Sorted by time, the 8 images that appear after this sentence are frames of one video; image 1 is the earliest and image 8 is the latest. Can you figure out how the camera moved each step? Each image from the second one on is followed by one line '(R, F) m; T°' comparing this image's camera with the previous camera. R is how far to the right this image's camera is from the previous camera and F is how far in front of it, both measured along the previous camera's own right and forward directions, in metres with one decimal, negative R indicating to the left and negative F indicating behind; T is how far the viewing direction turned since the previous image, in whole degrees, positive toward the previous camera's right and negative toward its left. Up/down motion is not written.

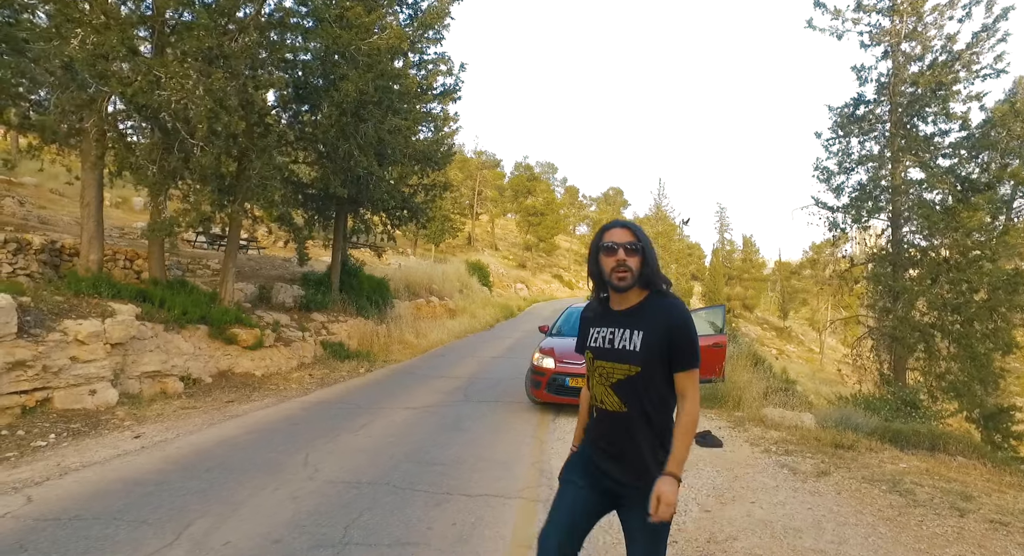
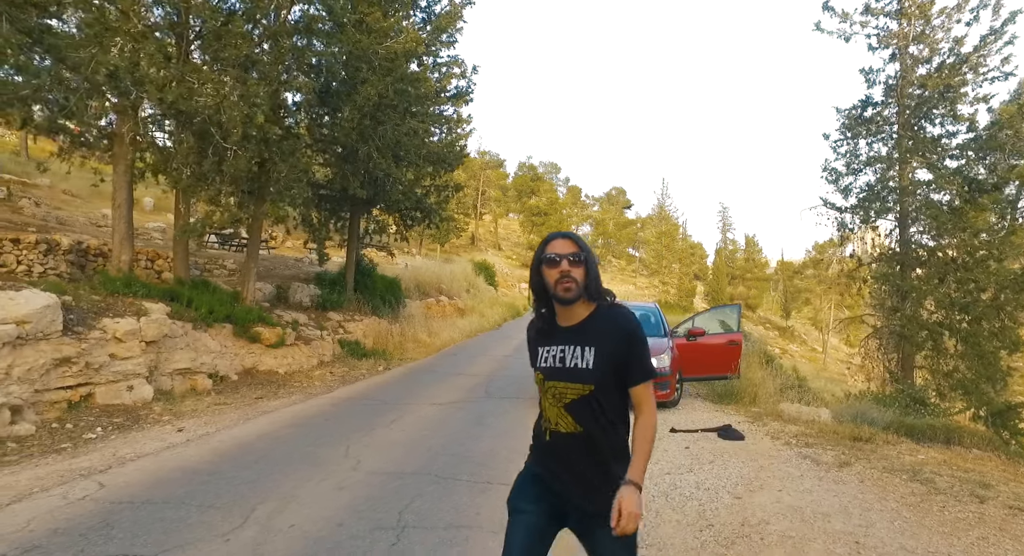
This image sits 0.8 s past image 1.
(-0.3, -0.3) m; 0°
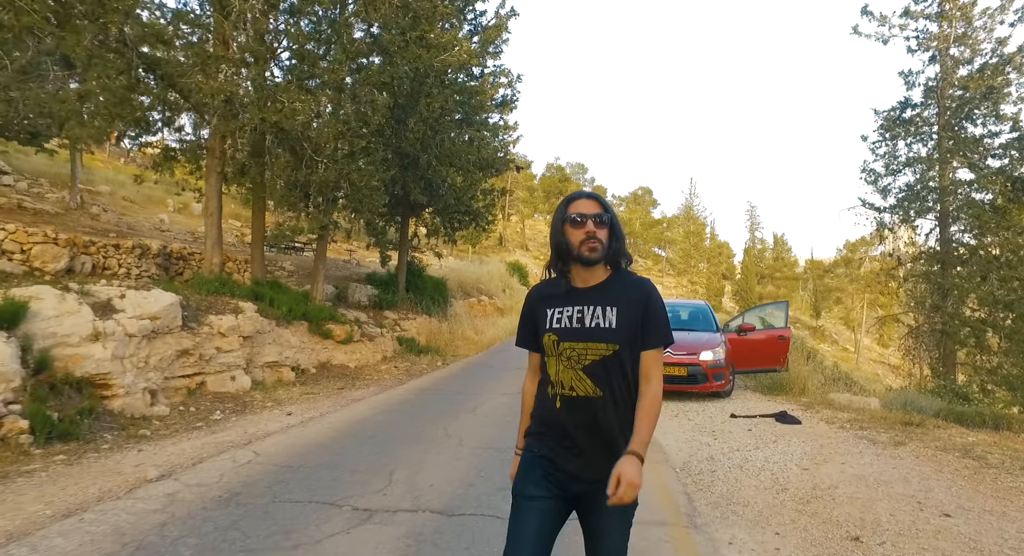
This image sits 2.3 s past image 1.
(-0.7, -0.8) m; -2°
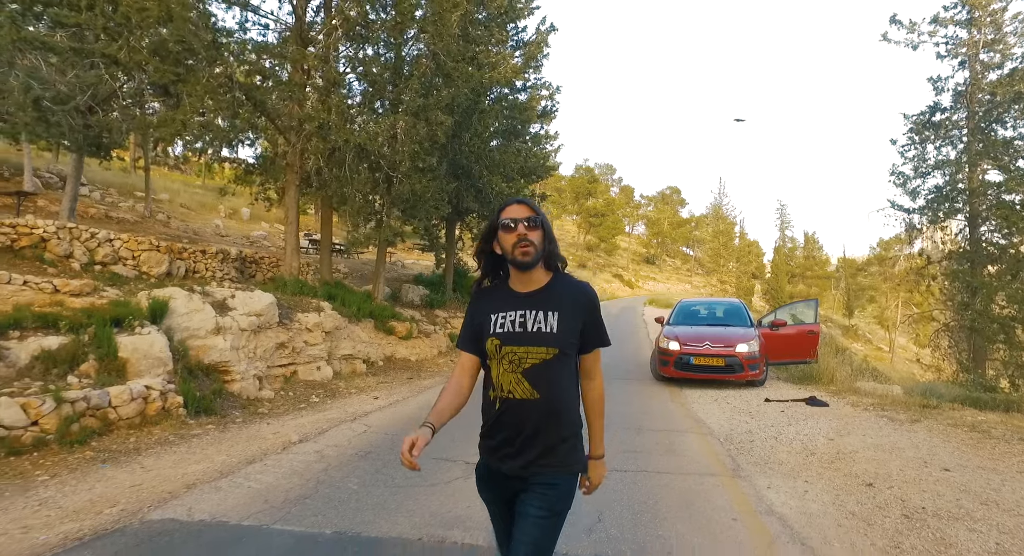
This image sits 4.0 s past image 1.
(-0.5, -1.2) m; -3°
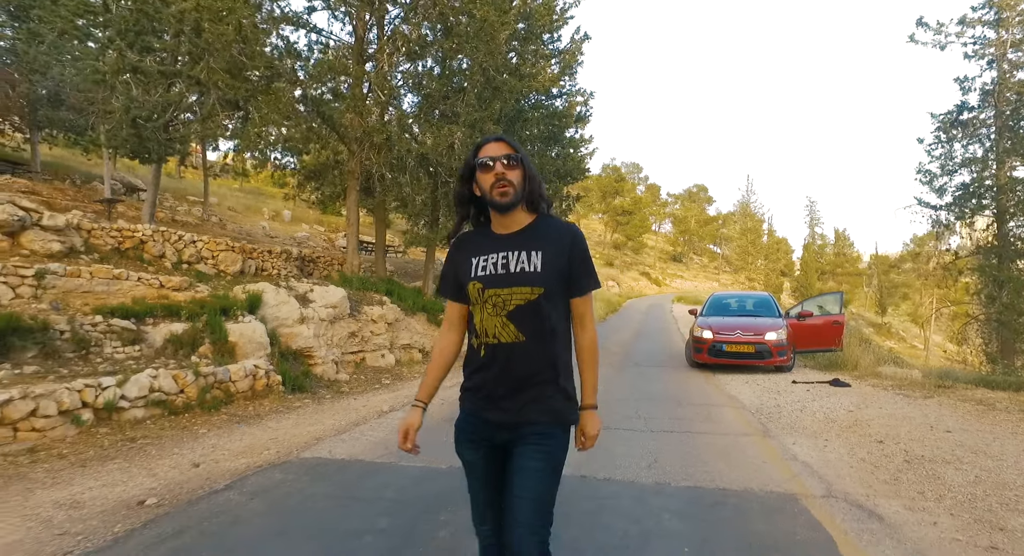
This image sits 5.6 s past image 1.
(-0.4, -1.1) m; -2°
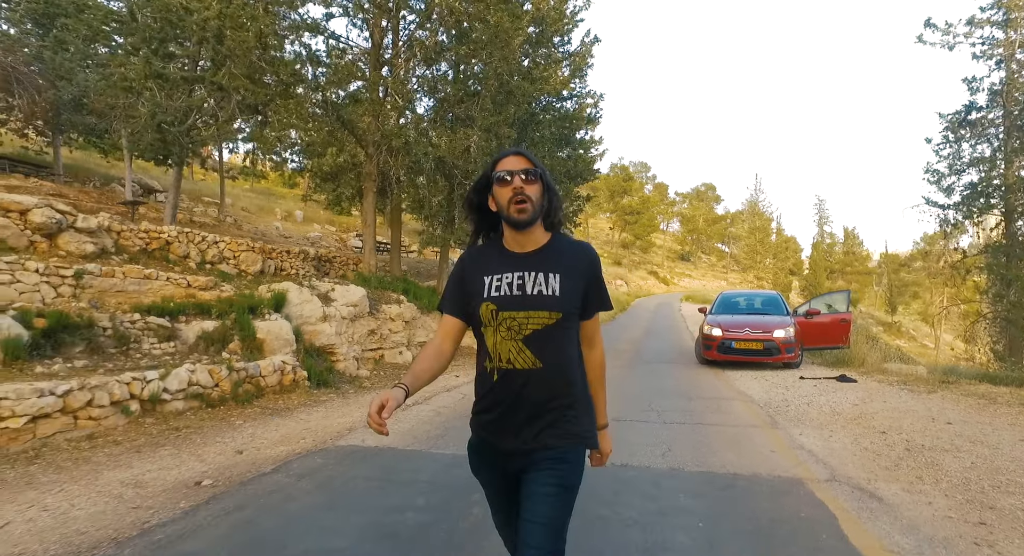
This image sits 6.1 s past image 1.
(-0.1, -0.3) m; -1°
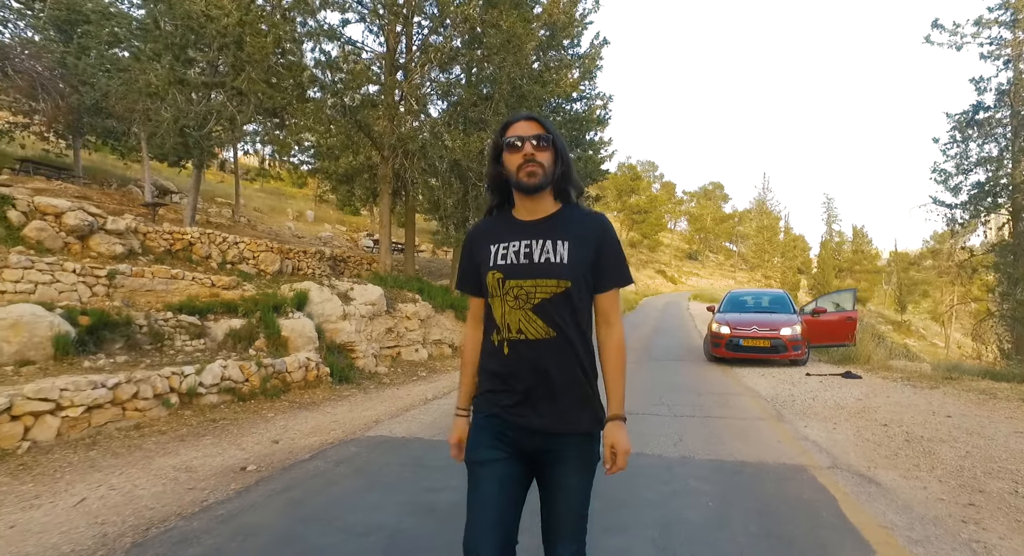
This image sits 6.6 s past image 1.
(-0.1, -0.3) m; -1°
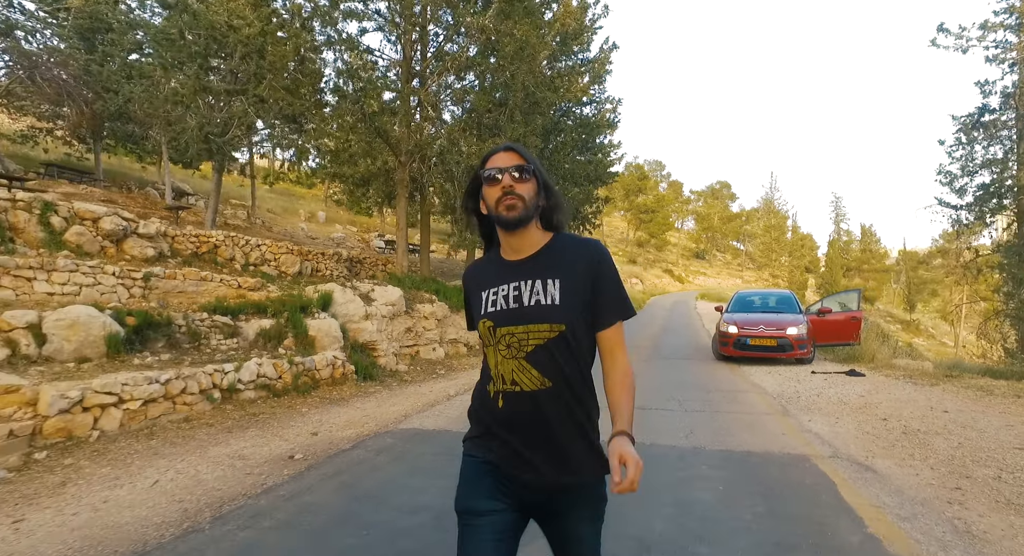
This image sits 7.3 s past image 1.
(-0.2, -0.4) m; -1°
